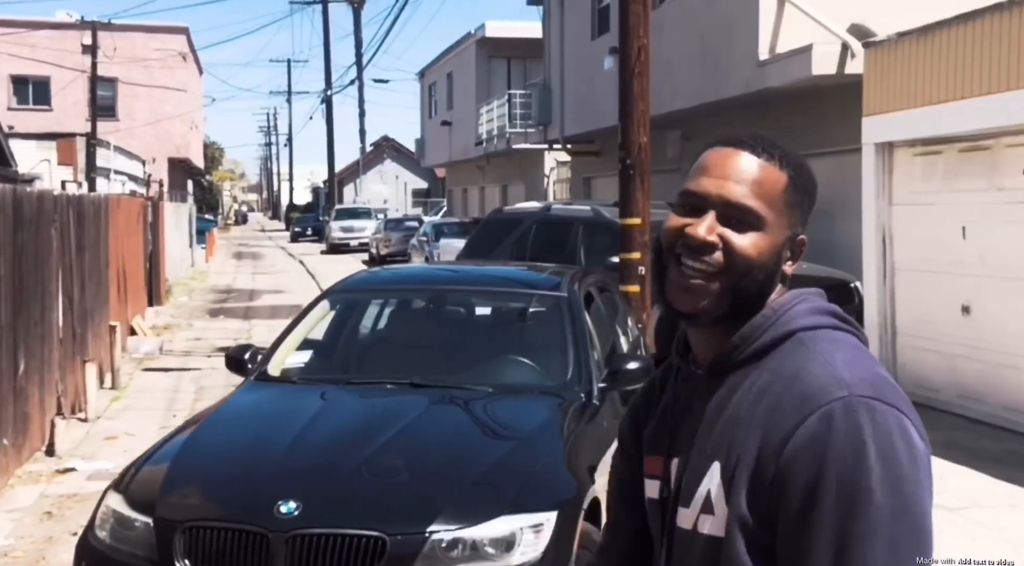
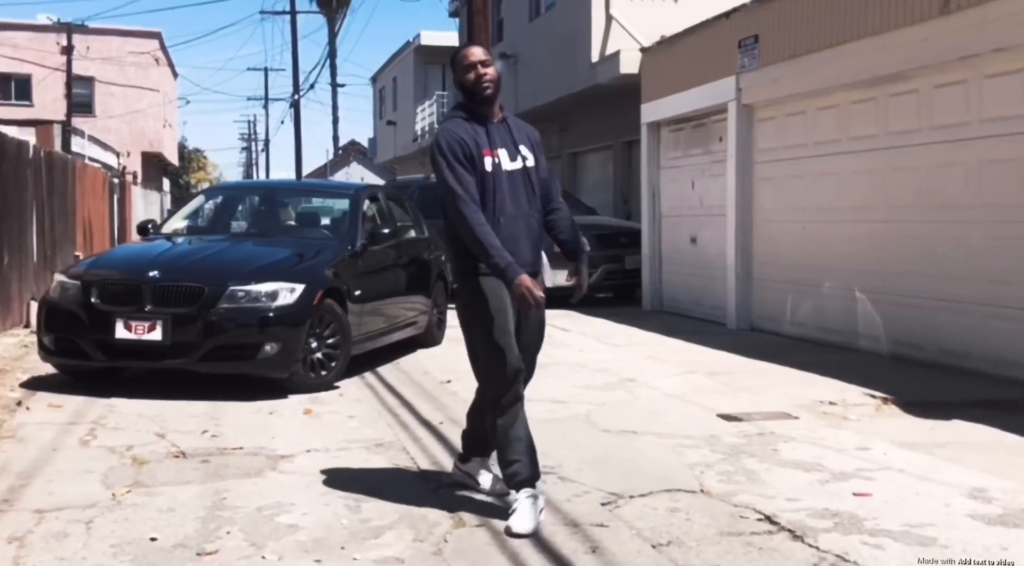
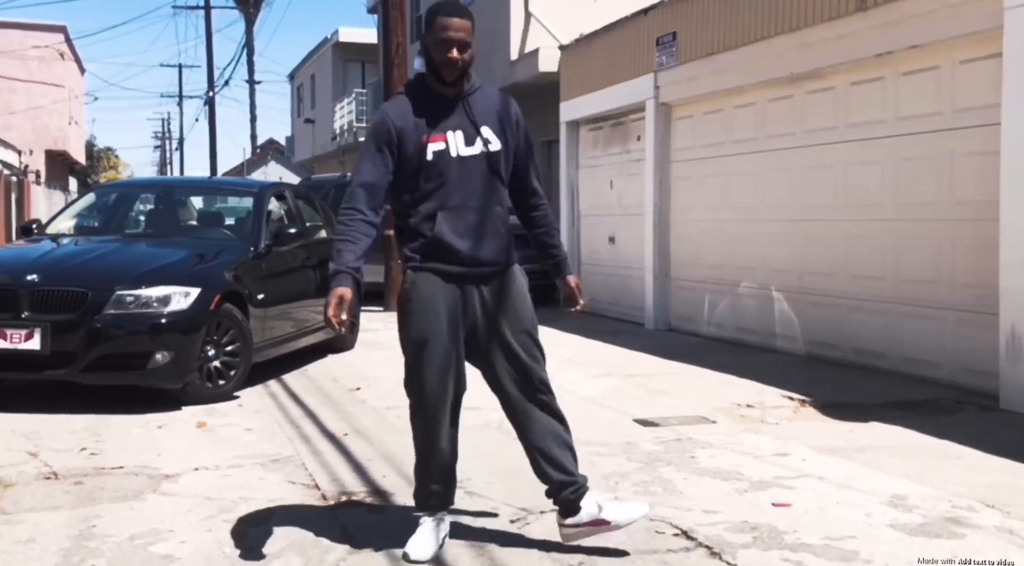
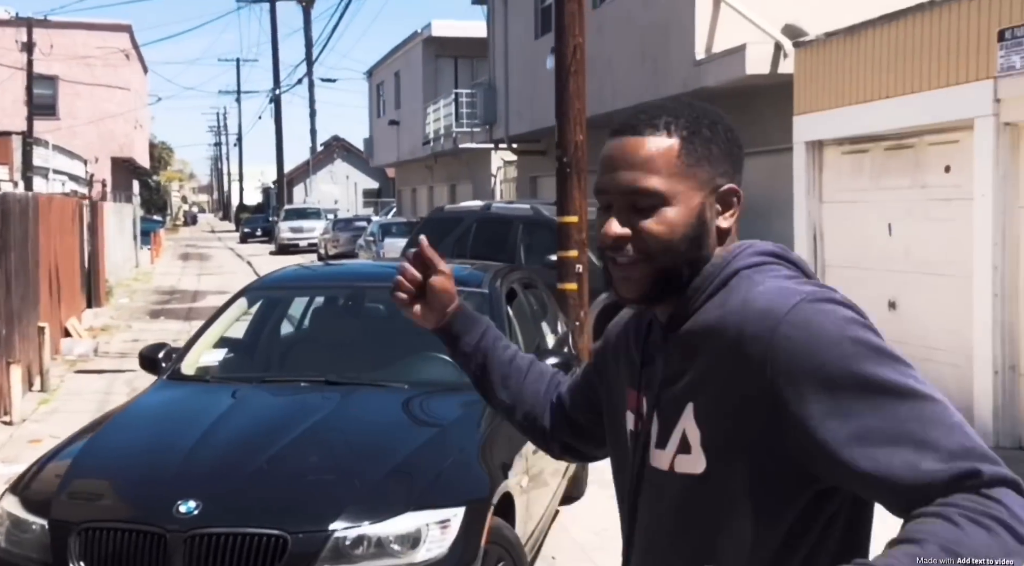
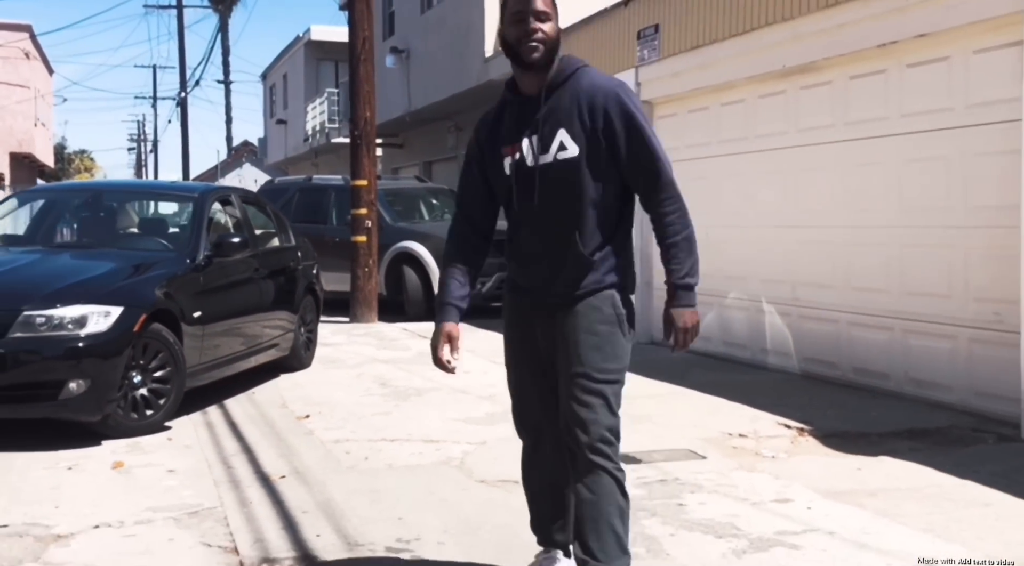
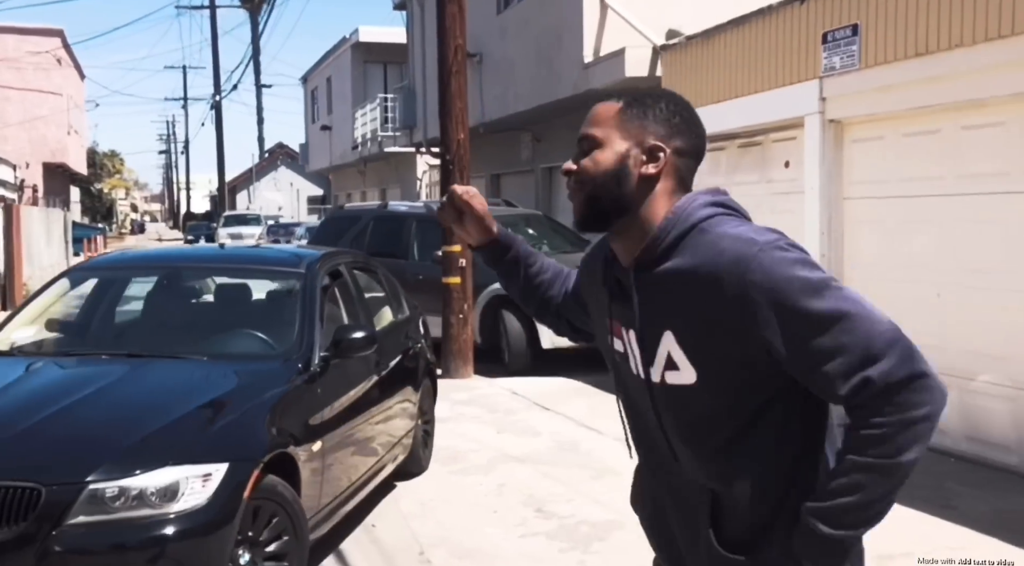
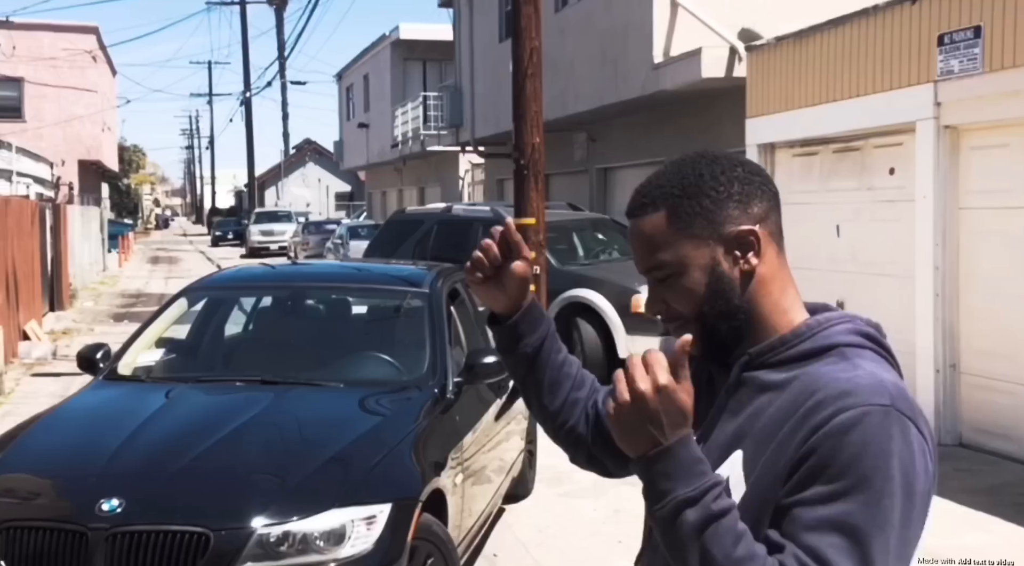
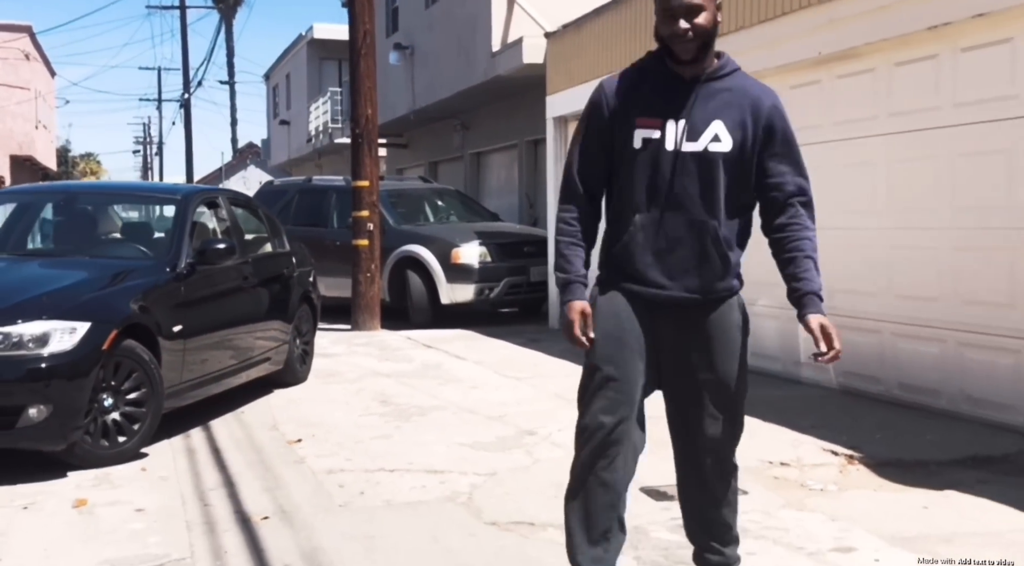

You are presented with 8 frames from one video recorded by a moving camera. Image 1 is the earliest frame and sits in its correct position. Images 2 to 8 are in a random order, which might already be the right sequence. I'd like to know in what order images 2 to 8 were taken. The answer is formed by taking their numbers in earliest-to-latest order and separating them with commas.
4, 7, 6, 8, 5, 3, 2
